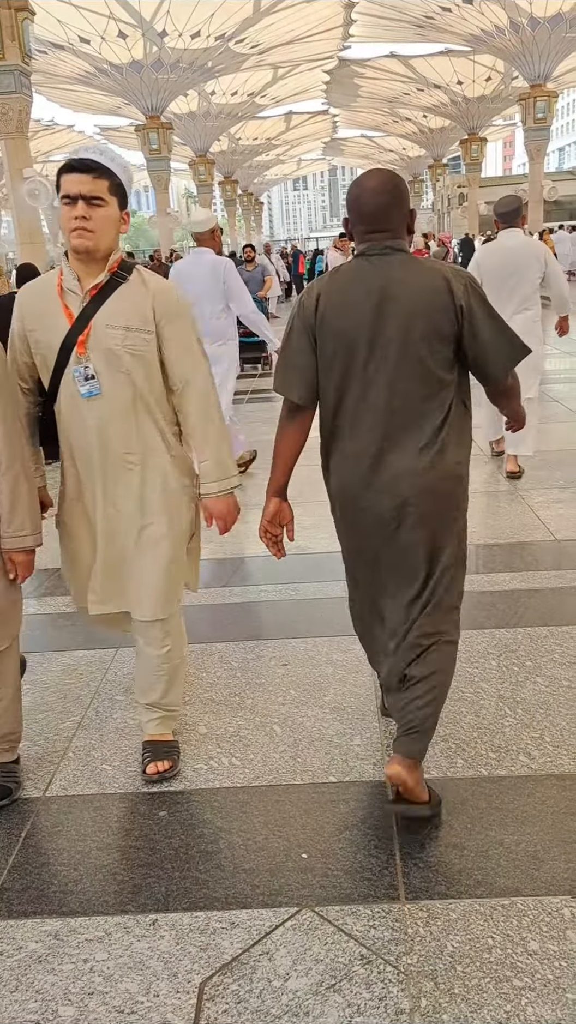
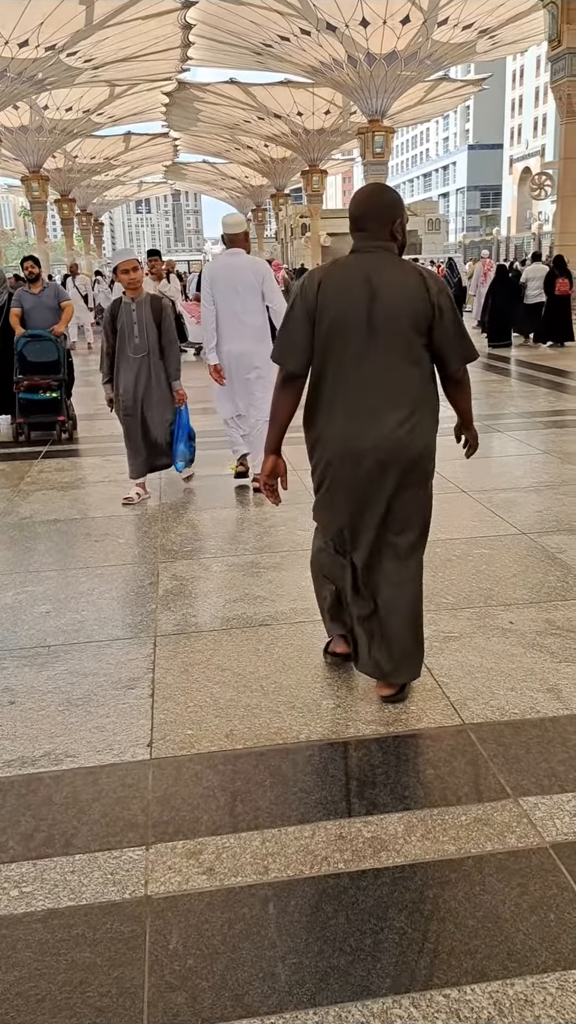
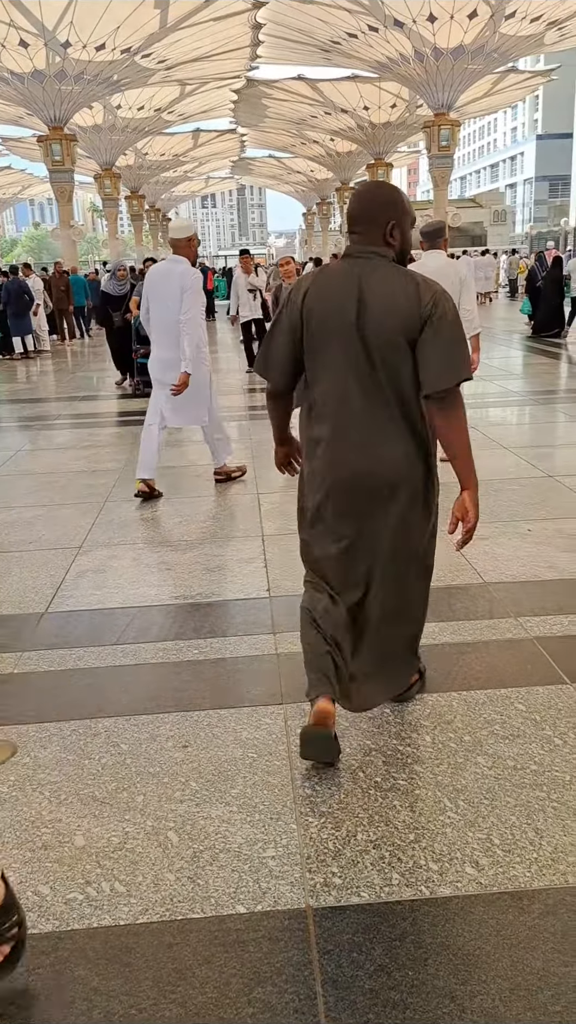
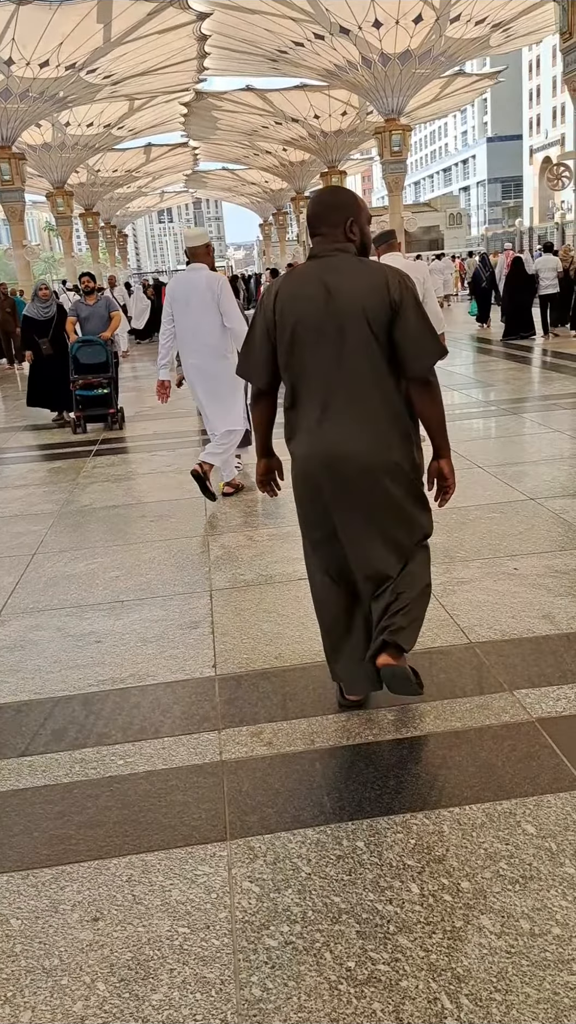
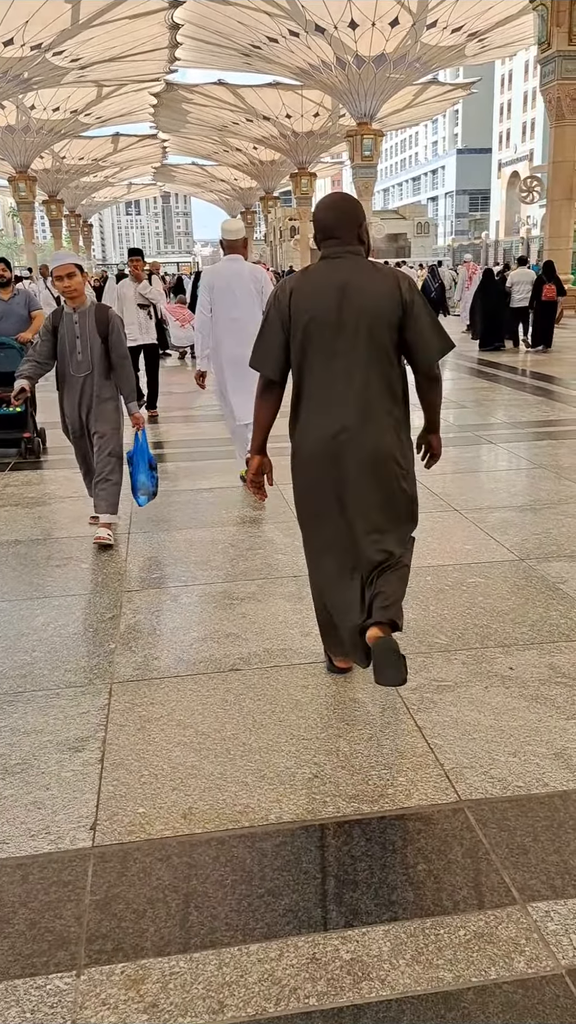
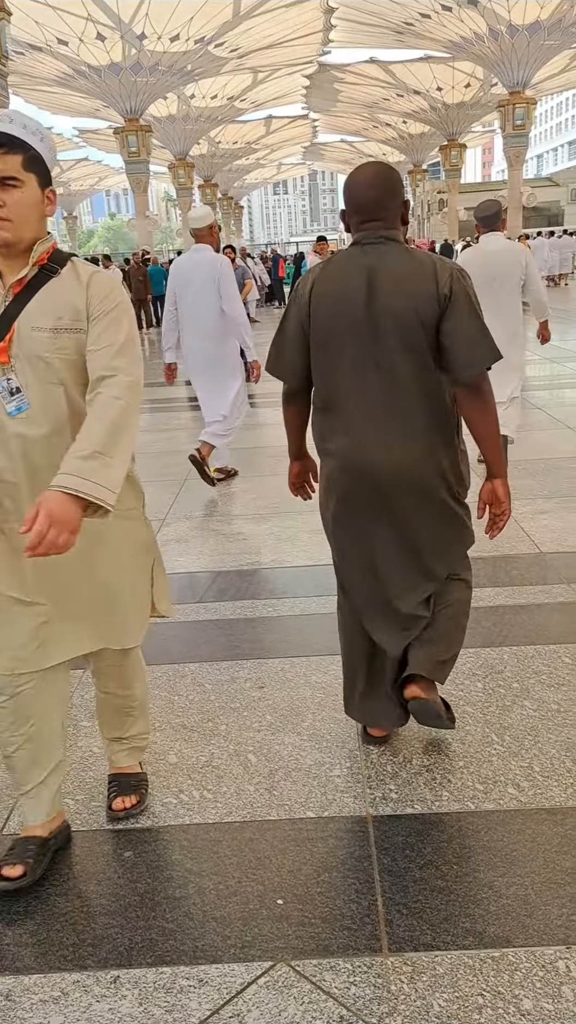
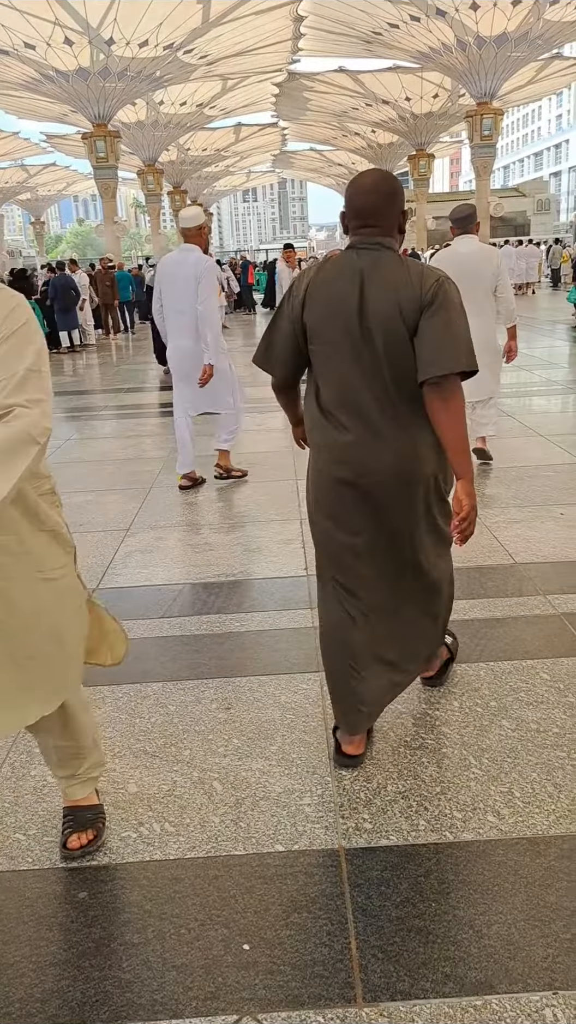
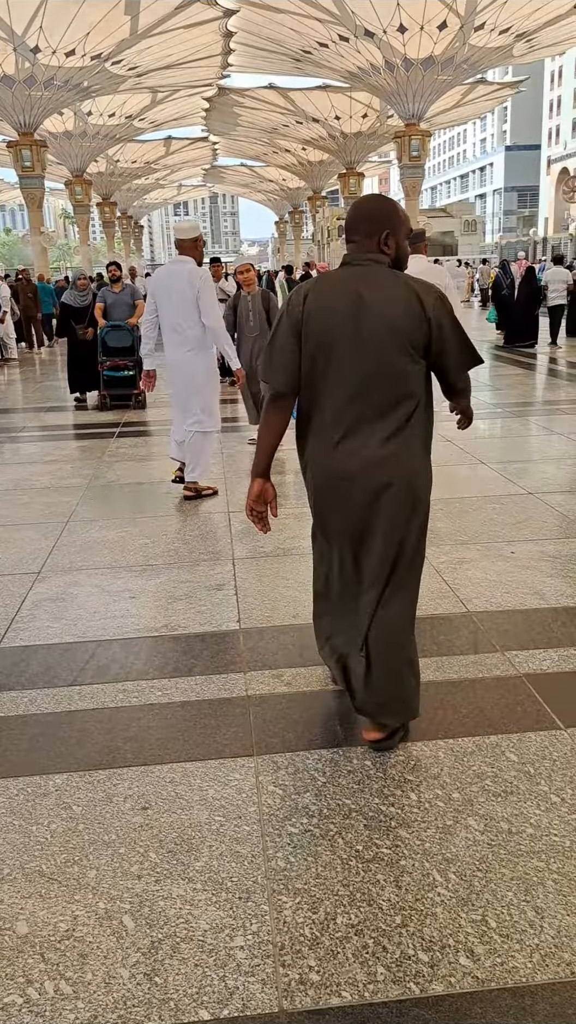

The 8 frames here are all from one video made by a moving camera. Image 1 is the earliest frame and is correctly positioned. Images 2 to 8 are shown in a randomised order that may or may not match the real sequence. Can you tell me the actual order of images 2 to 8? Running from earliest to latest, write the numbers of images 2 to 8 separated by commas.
6, 7, 3, 8, 4, 2, 5
